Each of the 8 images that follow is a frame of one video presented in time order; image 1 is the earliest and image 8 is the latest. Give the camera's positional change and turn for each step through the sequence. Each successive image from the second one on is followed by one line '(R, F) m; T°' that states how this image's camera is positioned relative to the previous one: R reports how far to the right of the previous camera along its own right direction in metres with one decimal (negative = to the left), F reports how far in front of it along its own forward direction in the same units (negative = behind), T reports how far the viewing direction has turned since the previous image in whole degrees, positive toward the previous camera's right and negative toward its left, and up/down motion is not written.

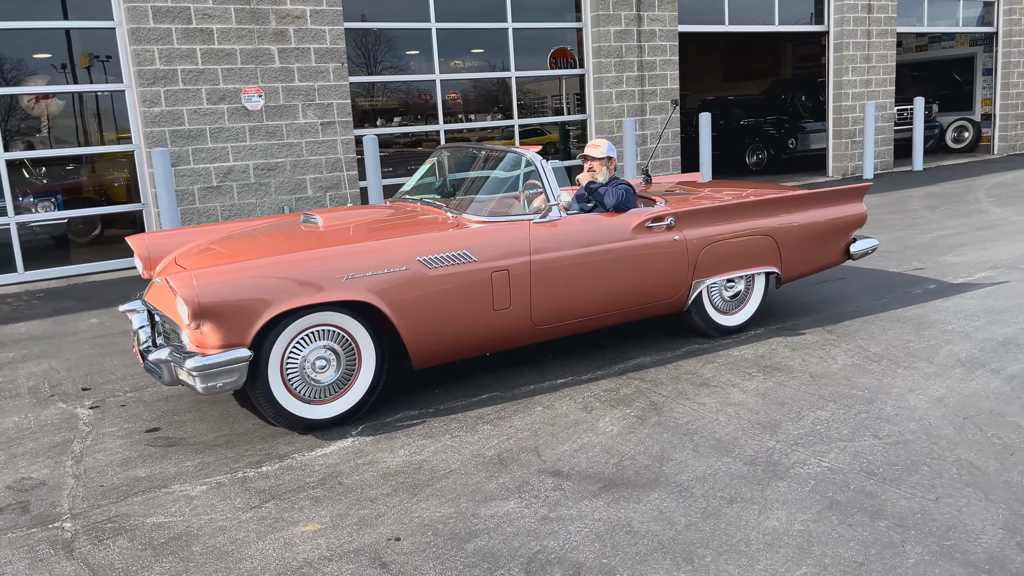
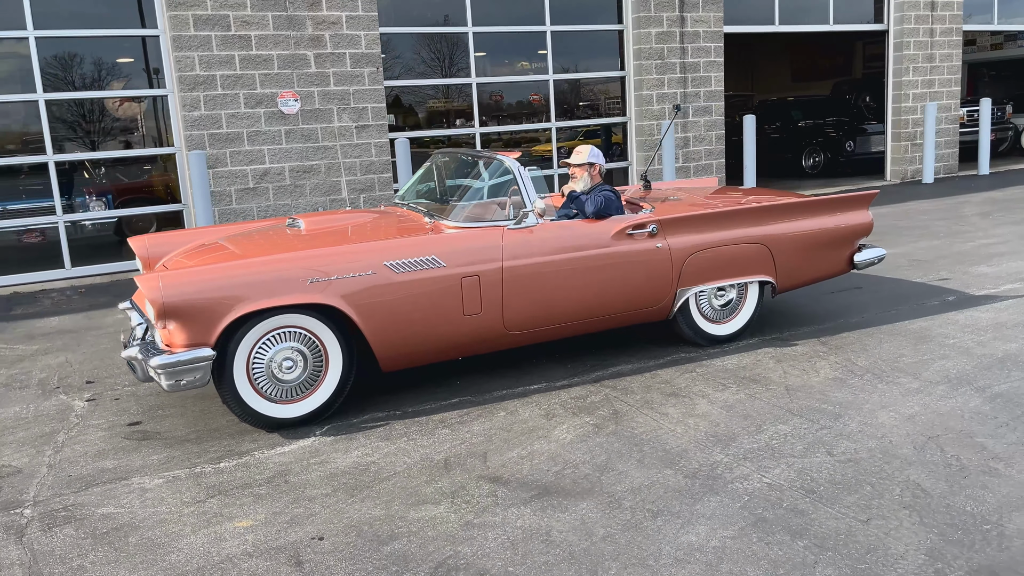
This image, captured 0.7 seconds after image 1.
(+0.5, 0.0) m; -5°
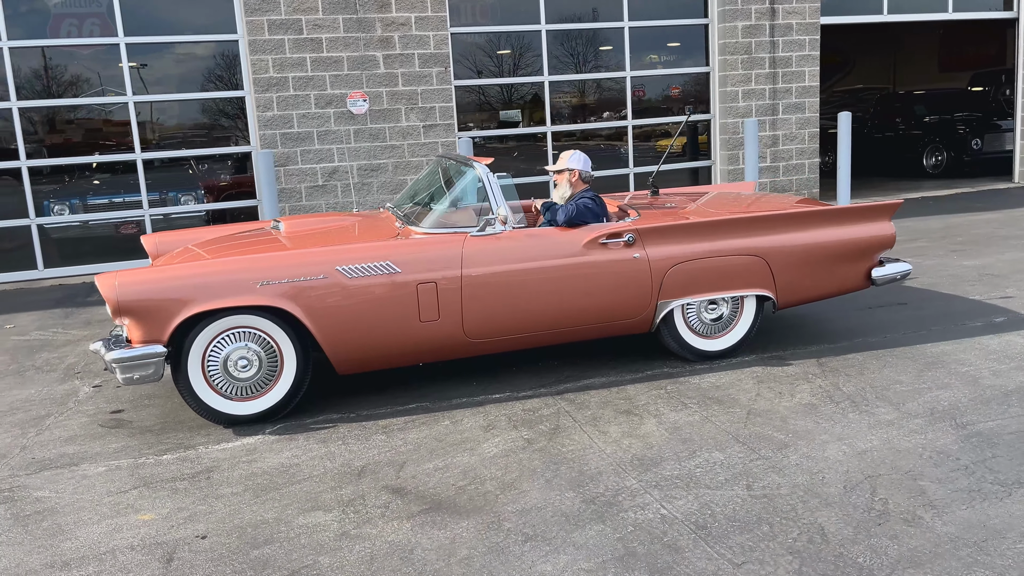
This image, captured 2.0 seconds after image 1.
(+1.0, +0.1) m; -9°
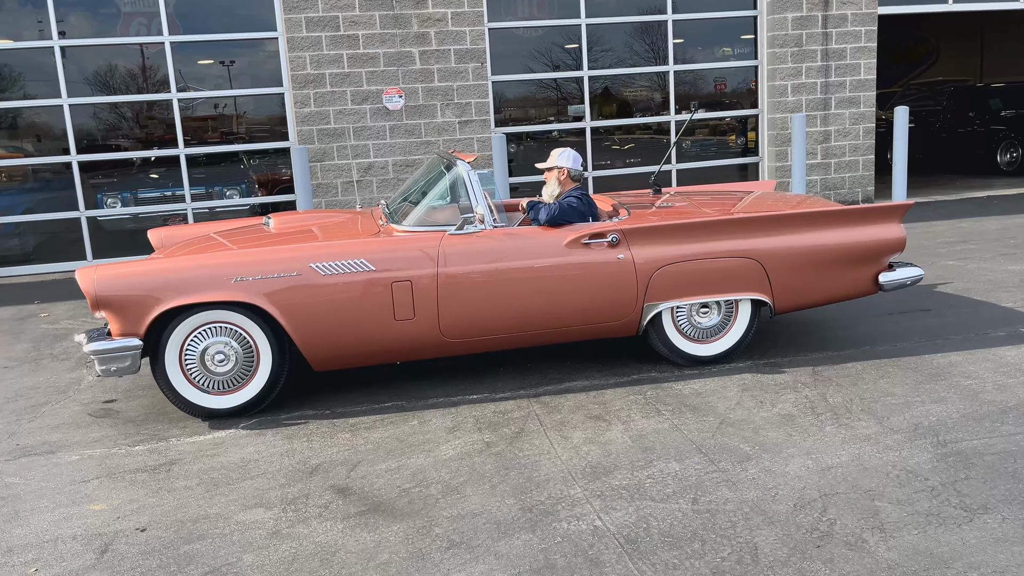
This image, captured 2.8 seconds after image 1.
(+0.5, +0.1) m; -5°
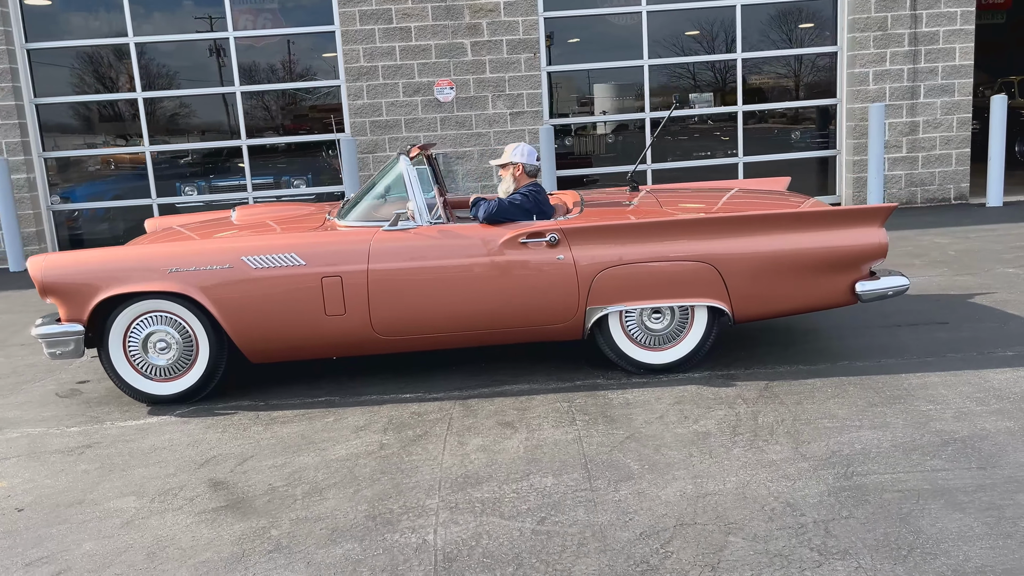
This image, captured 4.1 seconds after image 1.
(+1.1, +0.2) m; -9°
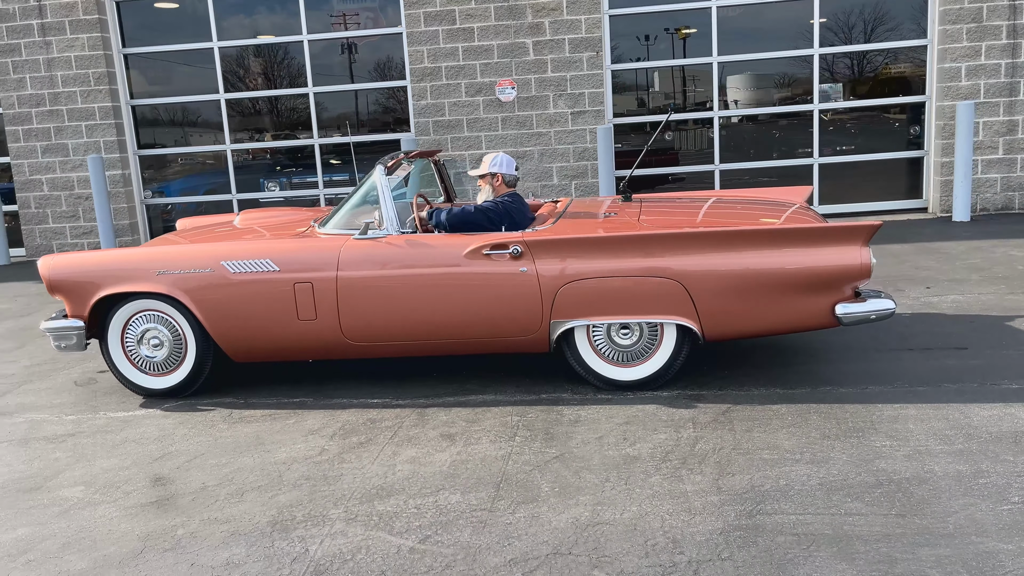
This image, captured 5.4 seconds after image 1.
(+0.9, +0.1) m; -9°
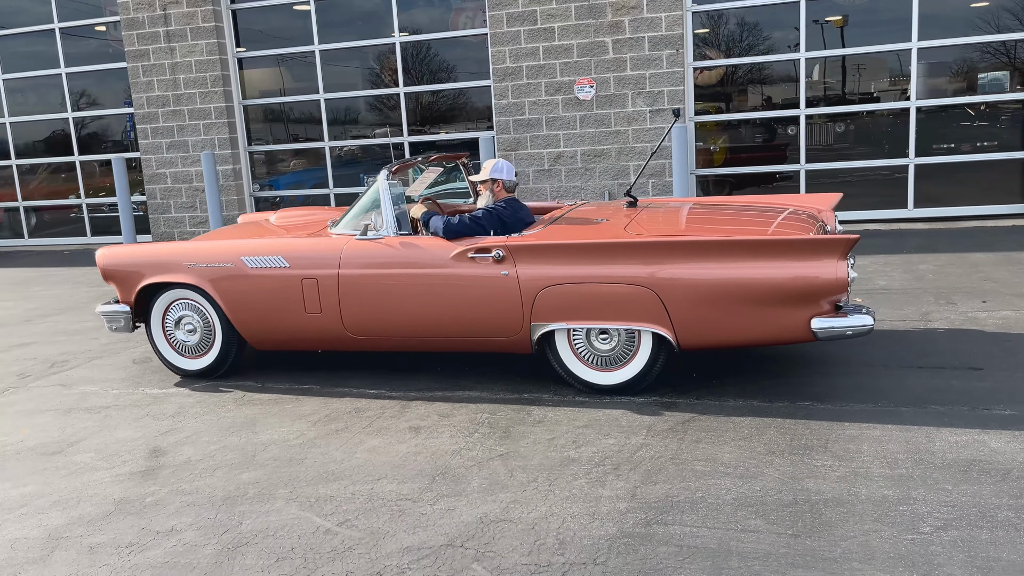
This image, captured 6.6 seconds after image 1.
(+0.9, -0.1) m; -10°
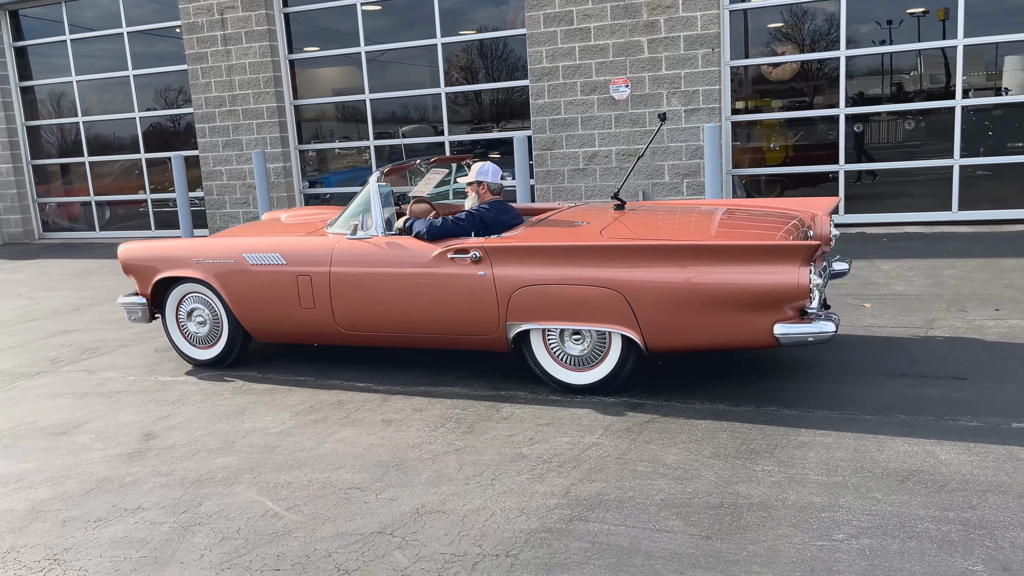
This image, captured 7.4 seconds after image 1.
(+0.6, -0.1) m; -5°
